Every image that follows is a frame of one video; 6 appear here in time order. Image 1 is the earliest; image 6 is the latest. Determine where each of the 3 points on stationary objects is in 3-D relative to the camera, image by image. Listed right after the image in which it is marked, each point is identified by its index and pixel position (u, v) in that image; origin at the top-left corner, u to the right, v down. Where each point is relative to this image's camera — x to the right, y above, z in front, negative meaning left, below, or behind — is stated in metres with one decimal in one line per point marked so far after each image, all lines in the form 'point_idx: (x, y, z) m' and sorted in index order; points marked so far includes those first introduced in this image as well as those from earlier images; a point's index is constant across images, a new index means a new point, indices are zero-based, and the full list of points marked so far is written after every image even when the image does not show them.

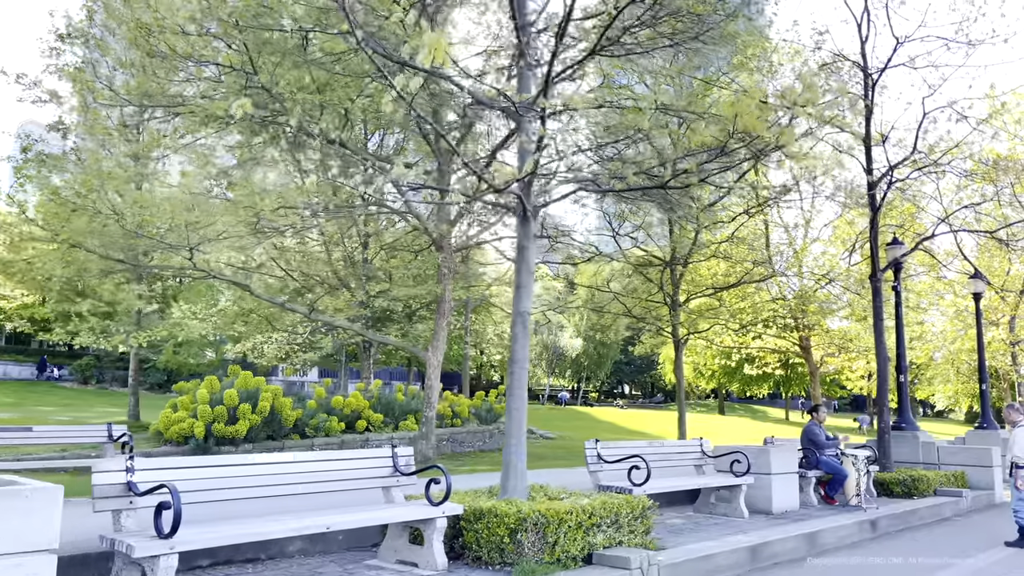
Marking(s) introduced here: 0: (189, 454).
0: (-5.3, -2.7, +13.1) m
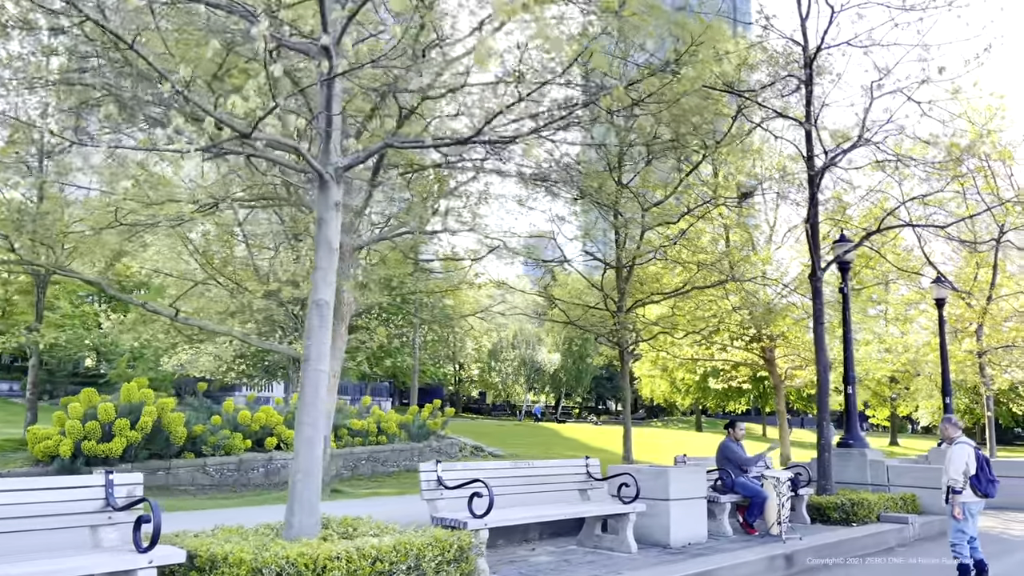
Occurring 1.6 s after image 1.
0: (-6.7, -2.7, +11.7) m
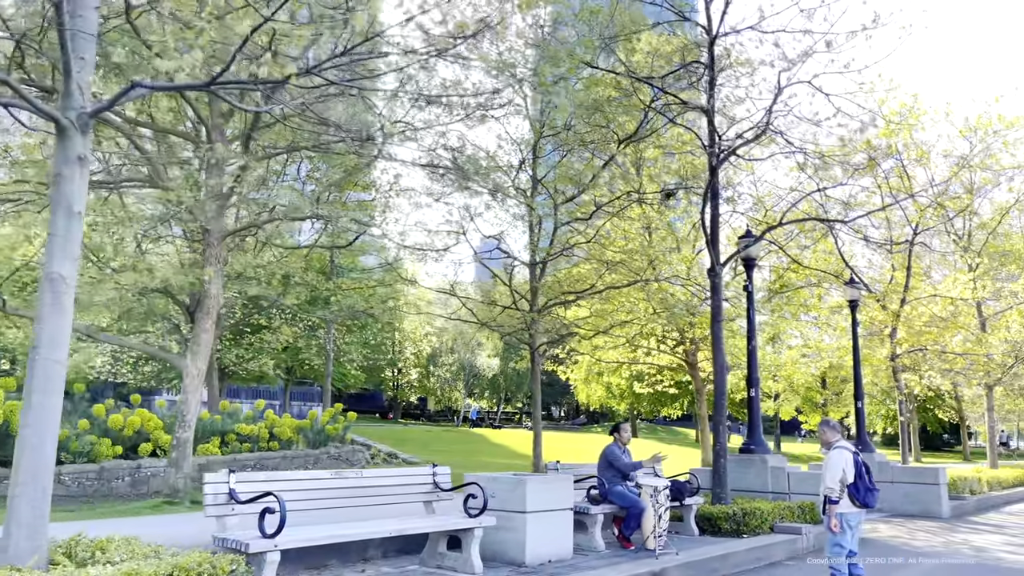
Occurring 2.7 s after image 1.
0: (-8.3, -2.6, +10.4) m
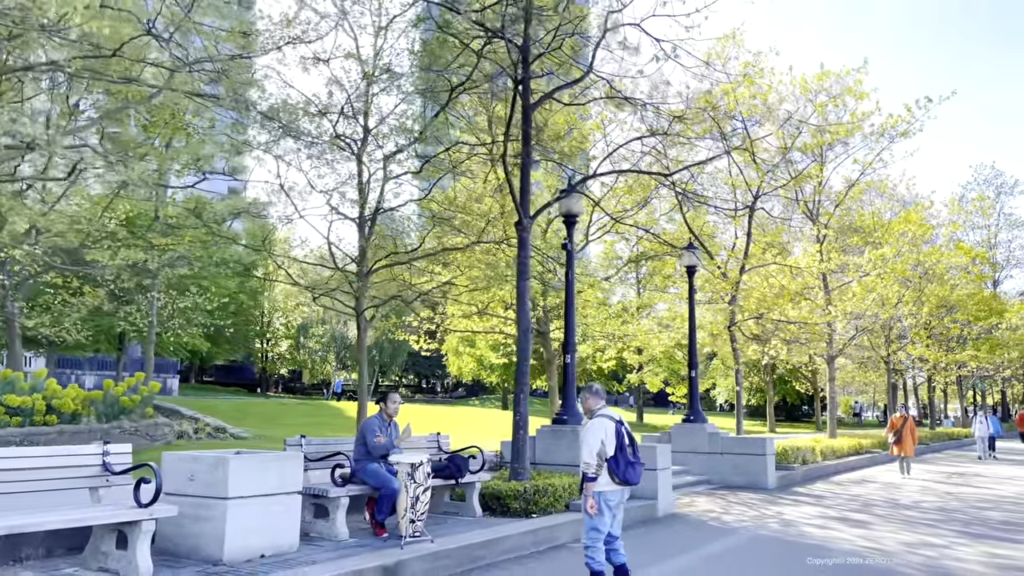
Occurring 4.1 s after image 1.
0: (-10.7, -1.9, +8.1) m
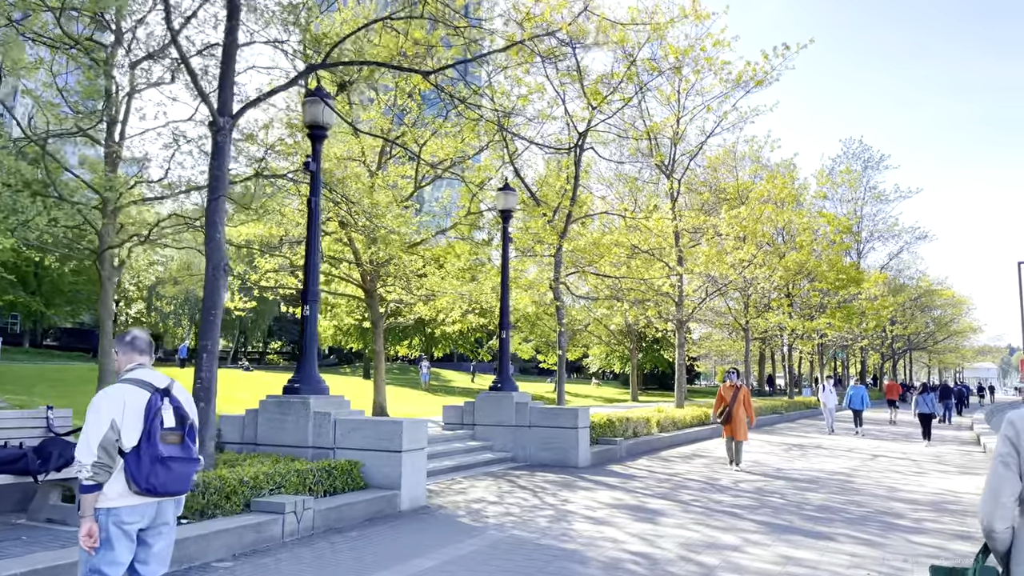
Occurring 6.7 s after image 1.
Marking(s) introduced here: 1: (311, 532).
0: (-13.2, -1.1, +4.5) m
1: (-1.5, -1.9, +6.1) m
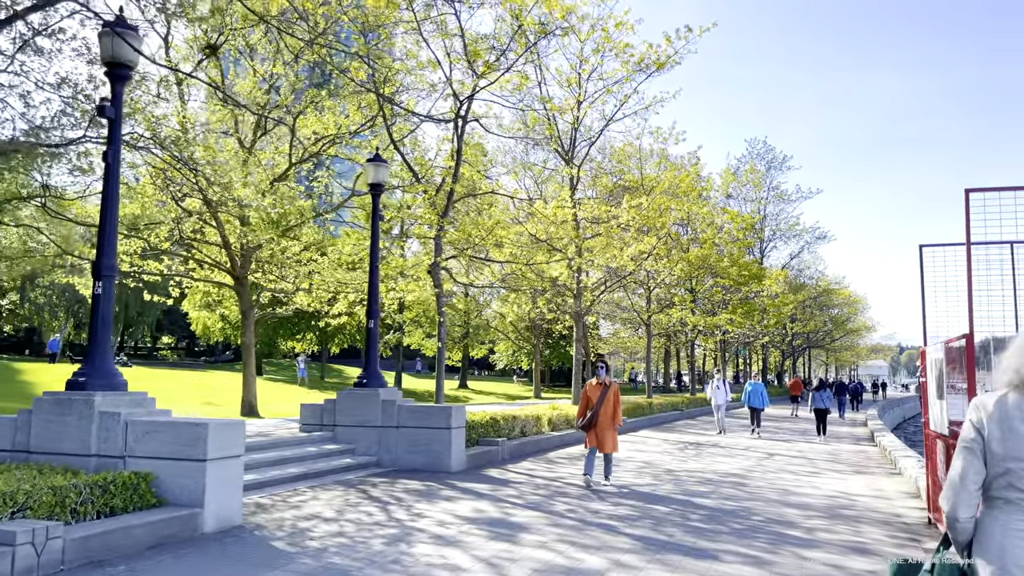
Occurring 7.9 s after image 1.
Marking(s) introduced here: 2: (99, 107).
0: (-14.1, -0.7, +1.9) m
1: (-2.7, -1.7, +4.7) m
2: (-3.4, +1.5, +6.6) m
